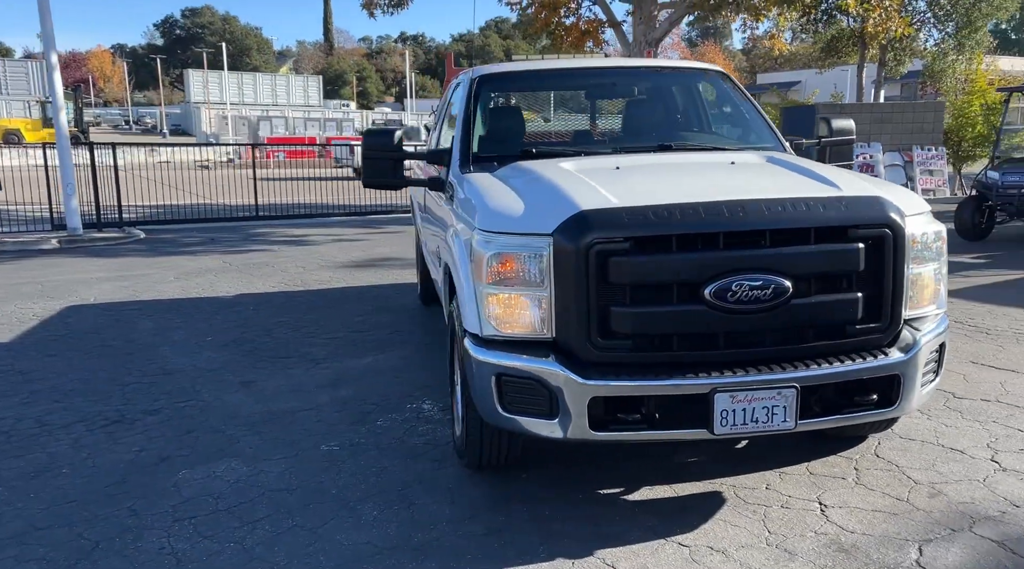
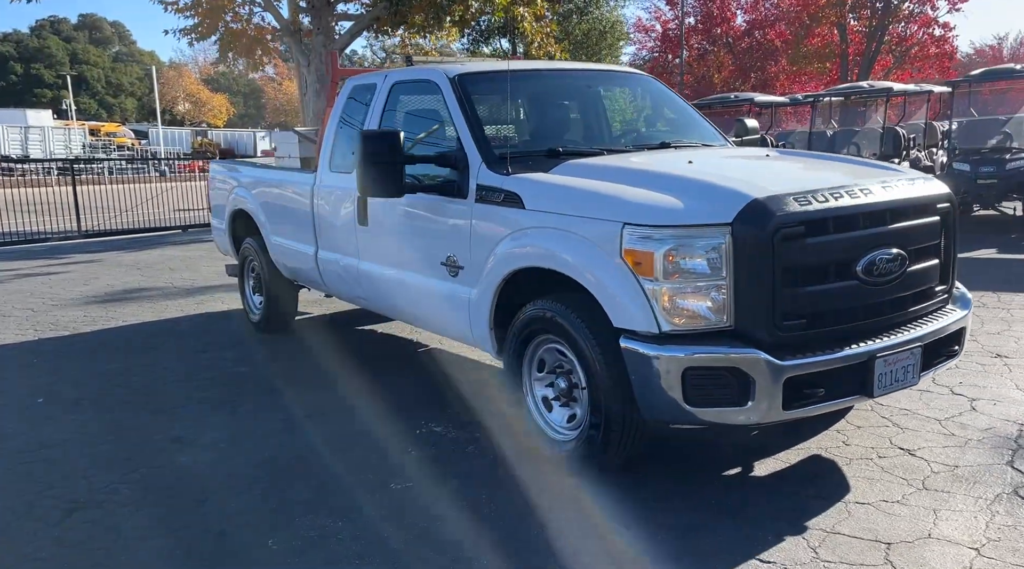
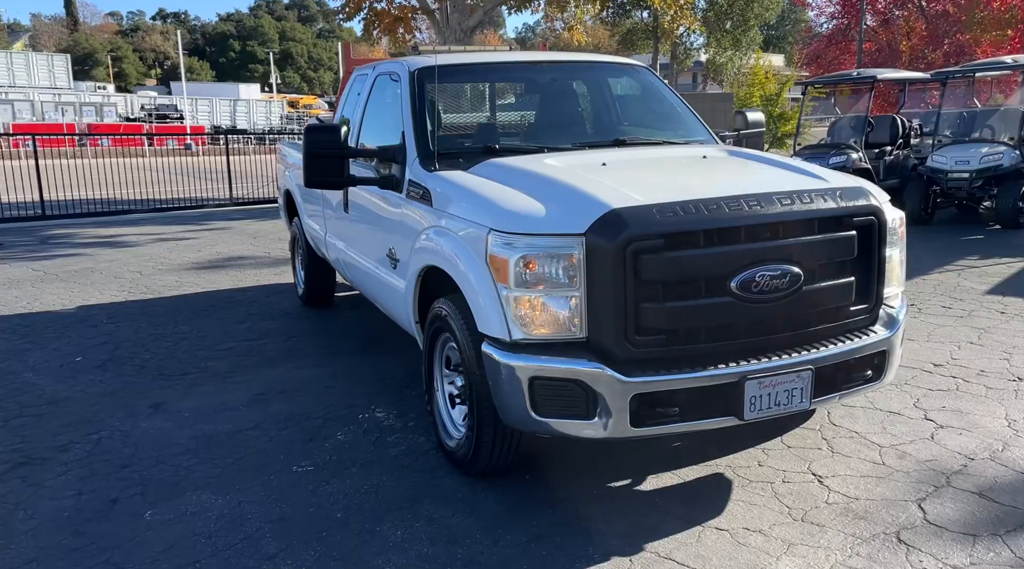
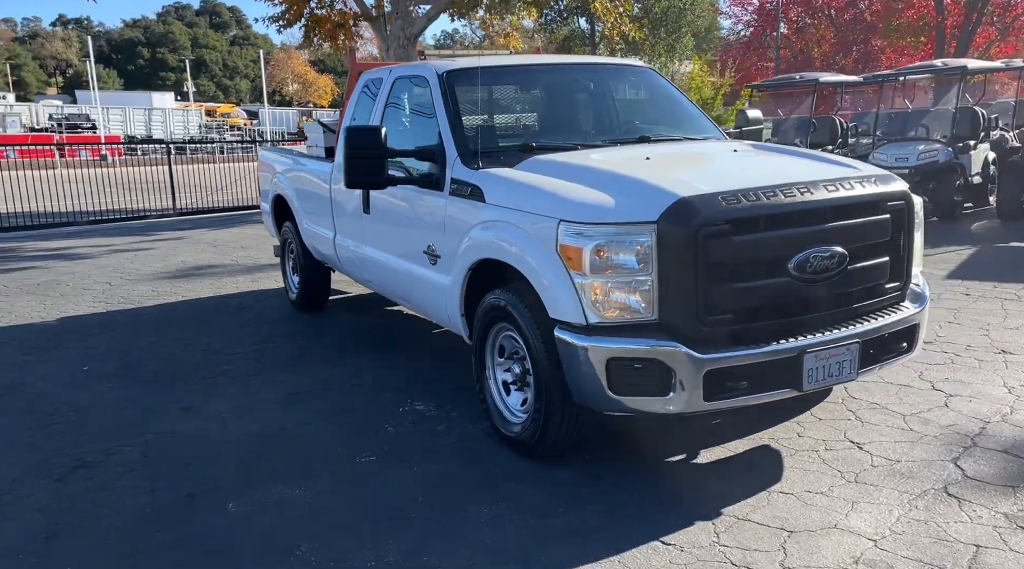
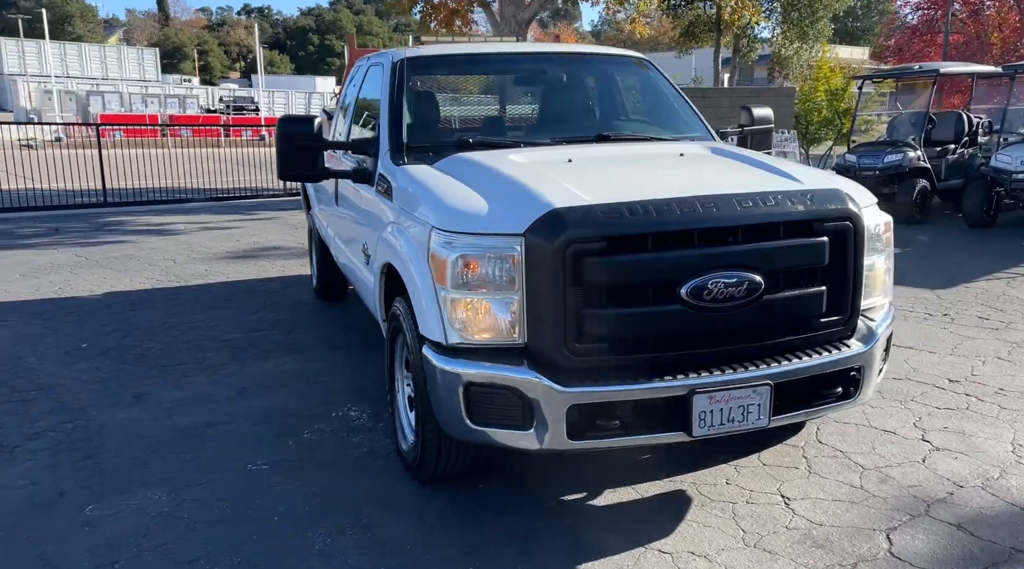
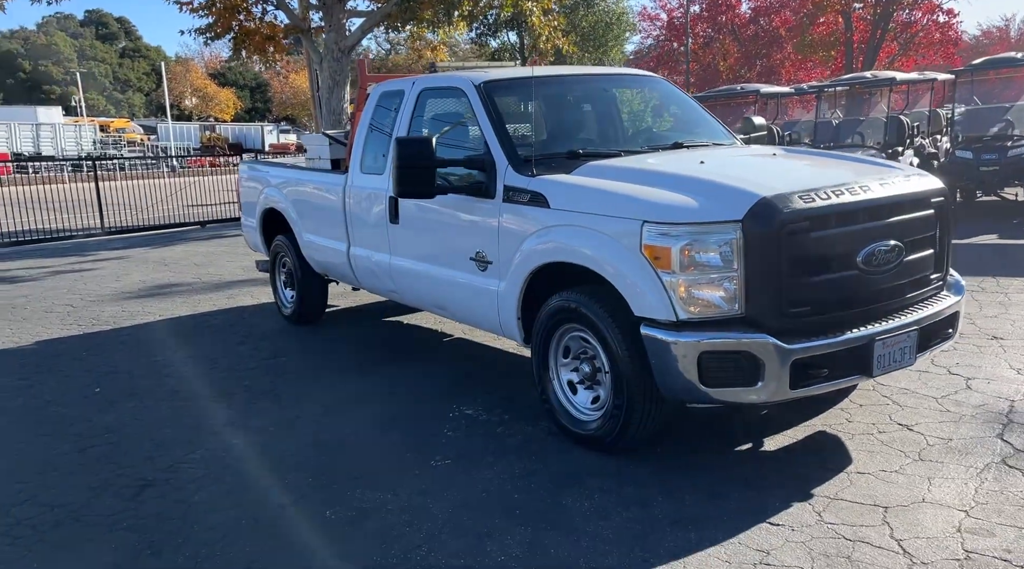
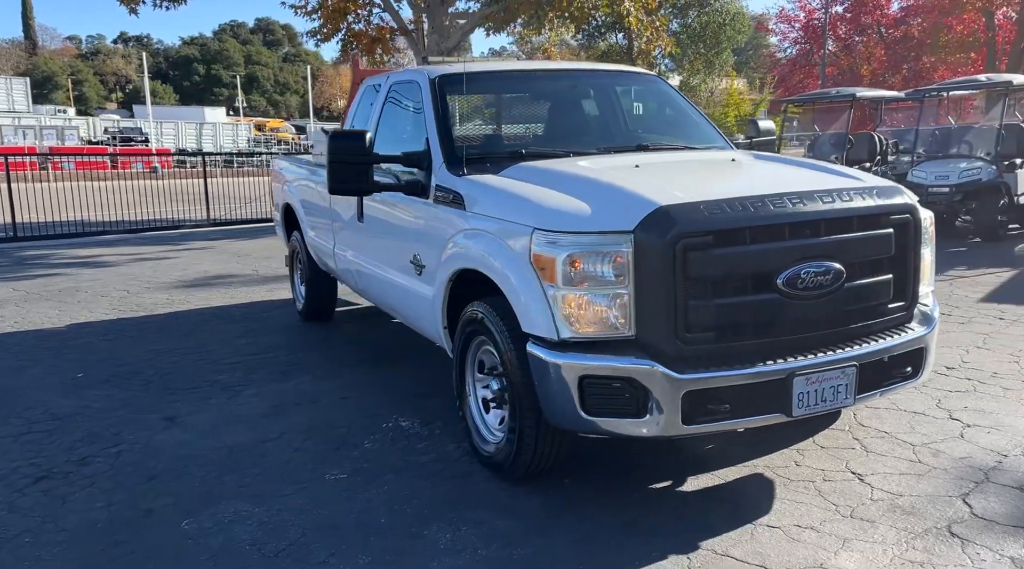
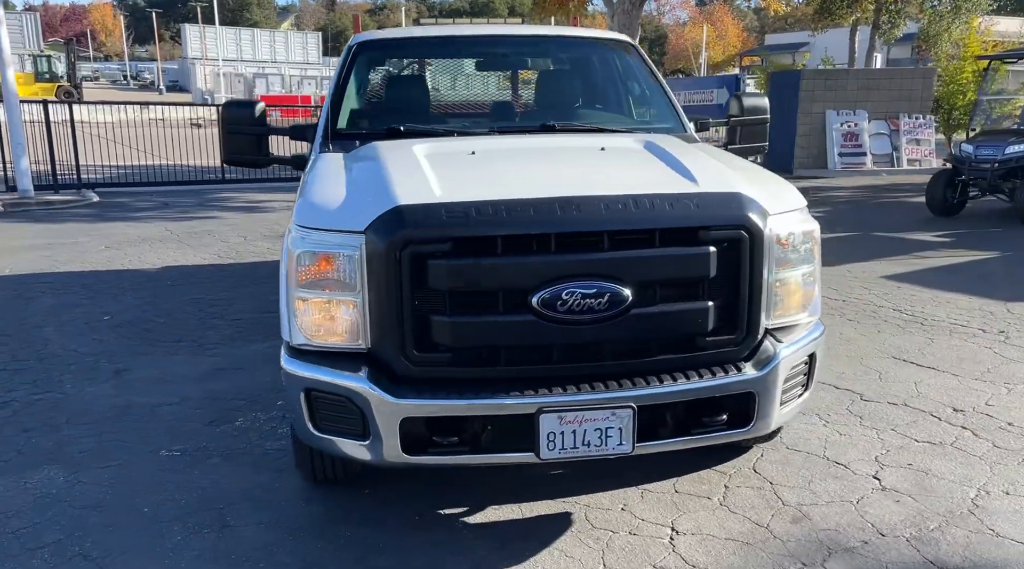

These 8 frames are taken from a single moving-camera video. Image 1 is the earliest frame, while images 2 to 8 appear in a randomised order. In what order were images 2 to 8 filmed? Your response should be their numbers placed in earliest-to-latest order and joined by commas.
7, 2, 6, 4, 3, 5, 8
